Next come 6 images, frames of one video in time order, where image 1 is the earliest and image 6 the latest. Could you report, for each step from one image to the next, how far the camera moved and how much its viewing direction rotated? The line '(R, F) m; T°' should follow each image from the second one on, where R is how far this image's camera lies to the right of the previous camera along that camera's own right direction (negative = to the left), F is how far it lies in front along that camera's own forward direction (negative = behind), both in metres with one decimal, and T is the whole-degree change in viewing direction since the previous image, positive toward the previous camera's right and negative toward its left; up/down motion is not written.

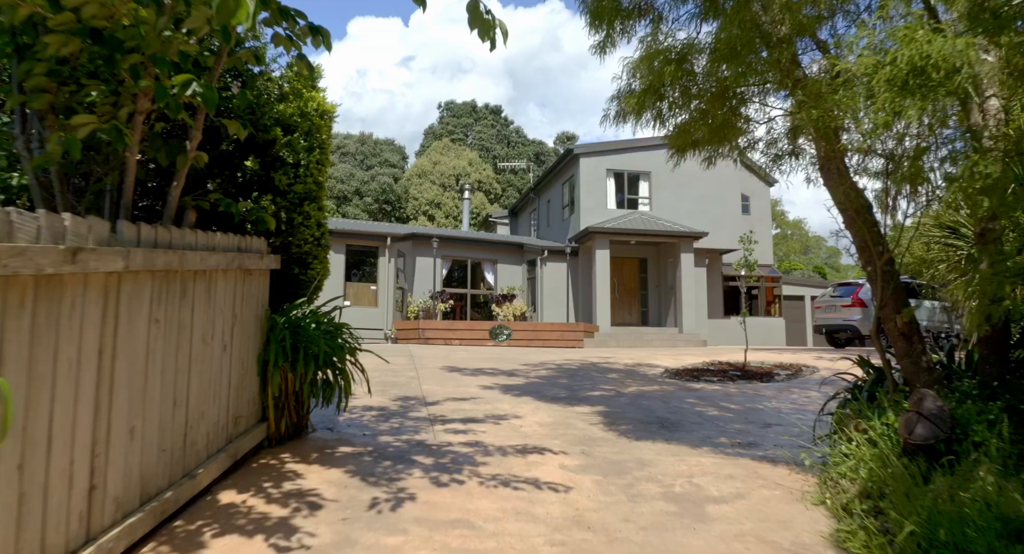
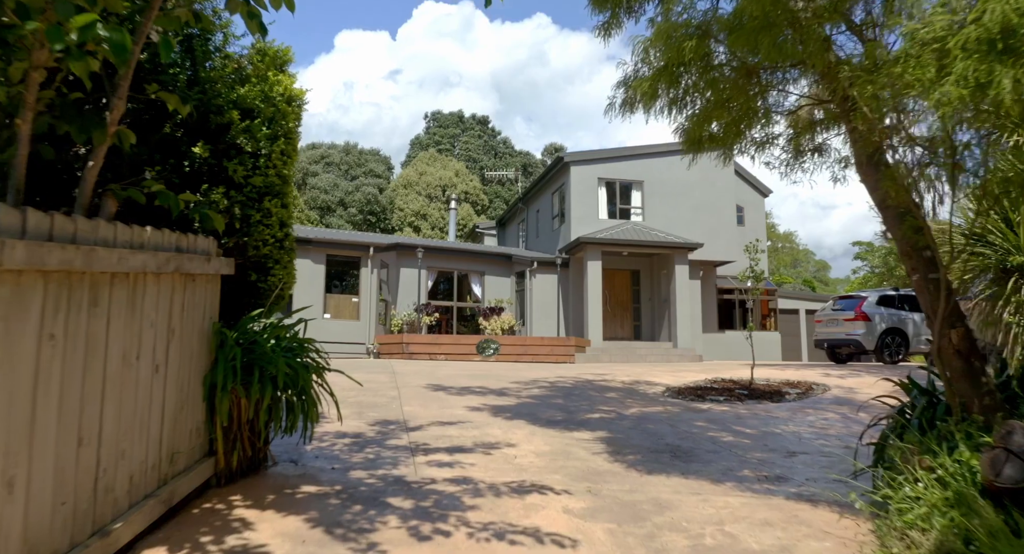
(-0.1, +0.8) m; +1°
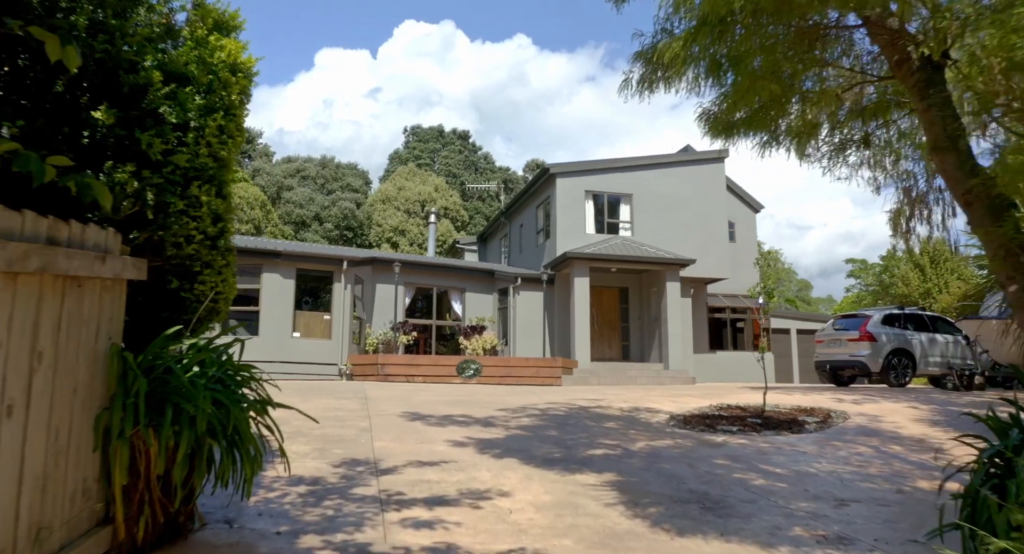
(-0.1, +1.0) m; +2°
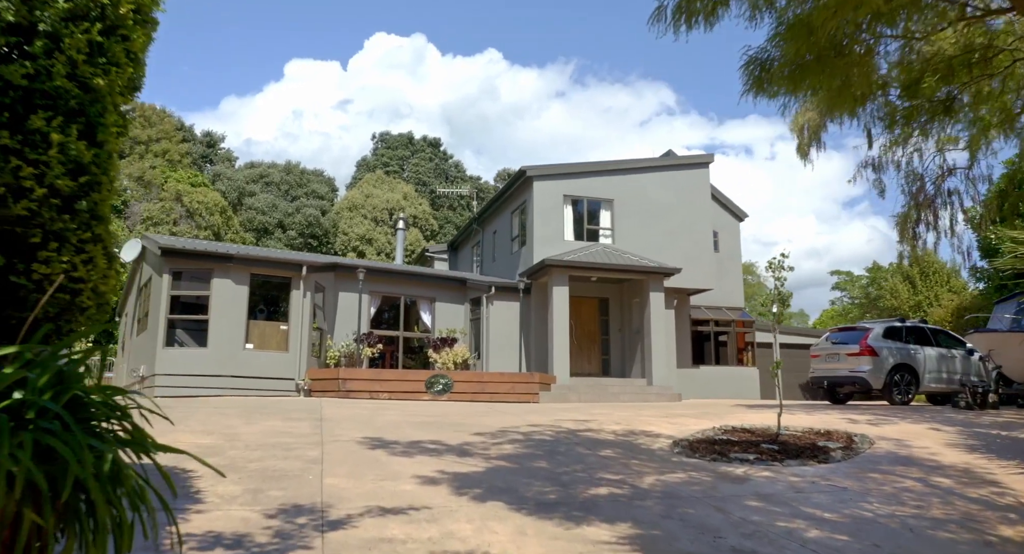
(-0.1, +1.2) m; +3°
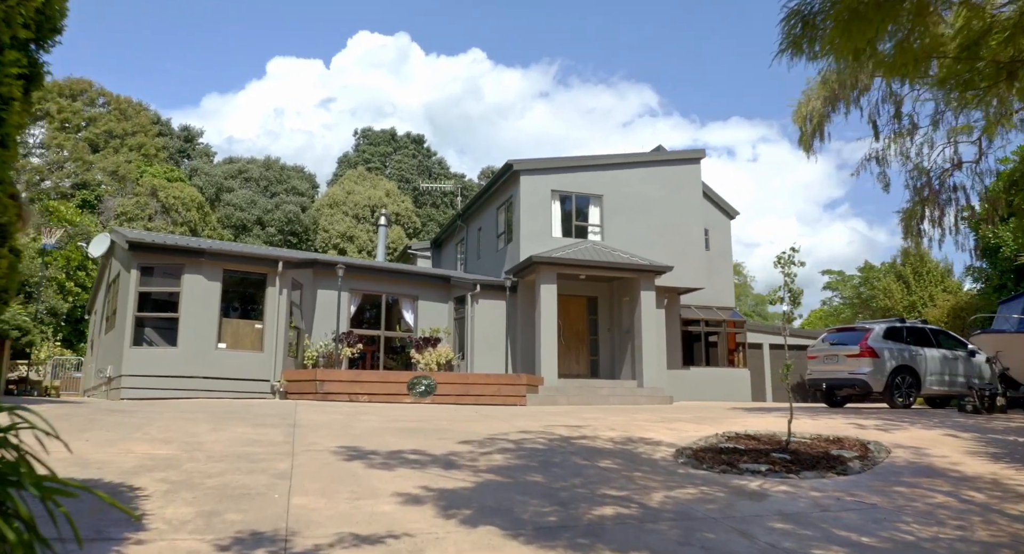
(-0.1, +0.6) m; +2°
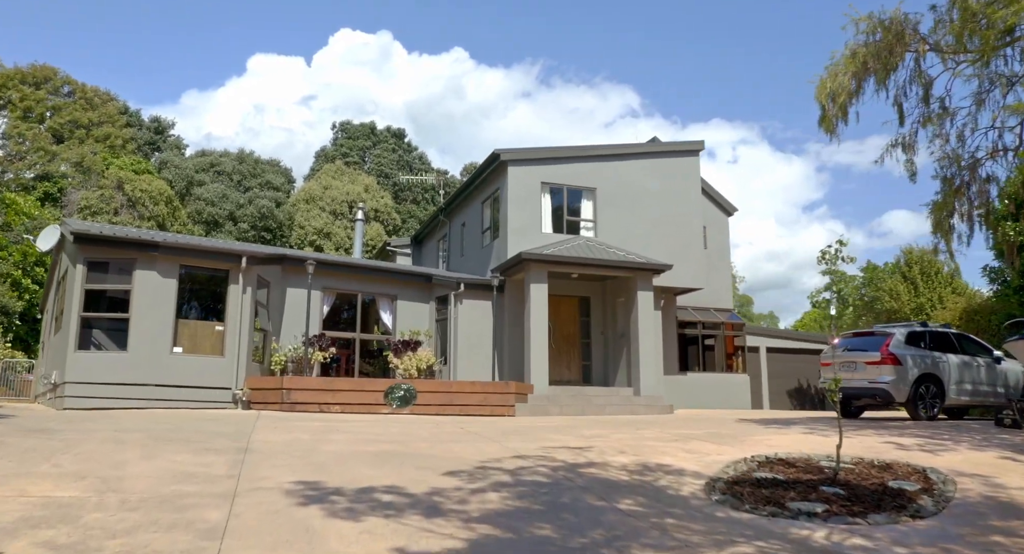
(-0.2, +1.2) m; +2°
